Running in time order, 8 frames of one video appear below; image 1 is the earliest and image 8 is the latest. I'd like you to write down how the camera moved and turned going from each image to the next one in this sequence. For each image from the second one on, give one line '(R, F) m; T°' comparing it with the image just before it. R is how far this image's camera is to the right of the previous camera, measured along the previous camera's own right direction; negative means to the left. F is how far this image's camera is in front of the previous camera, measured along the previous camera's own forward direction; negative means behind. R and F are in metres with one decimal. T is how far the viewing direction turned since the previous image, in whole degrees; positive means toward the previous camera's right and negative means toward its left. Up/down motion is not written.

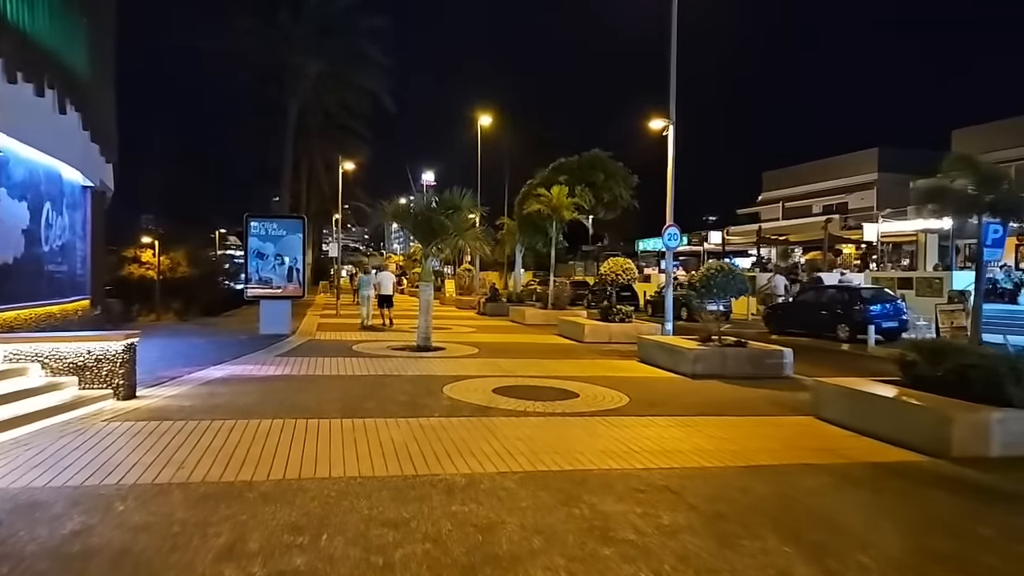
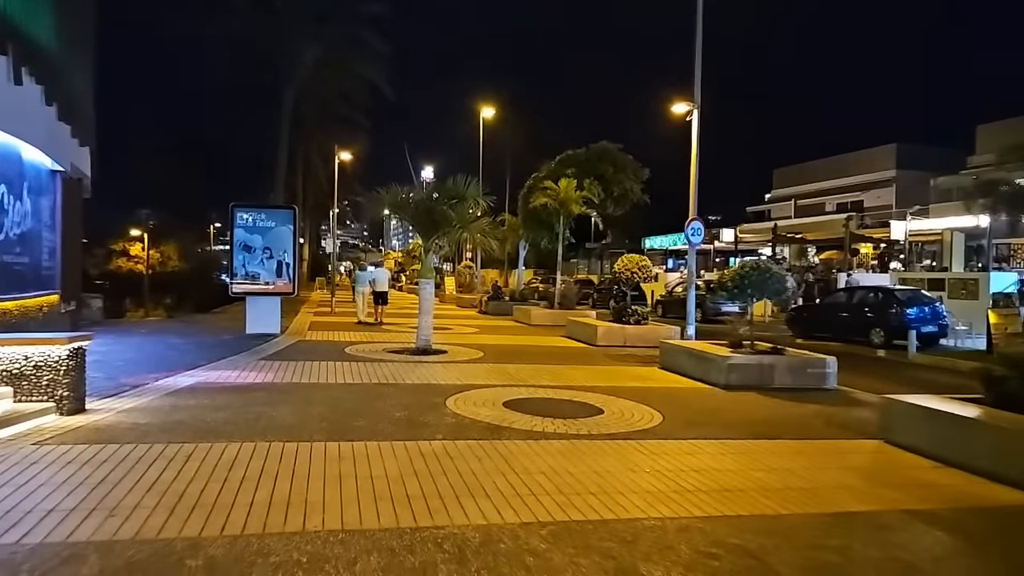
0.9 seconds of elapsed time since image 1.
(-0.2, +1.5) m; 0°
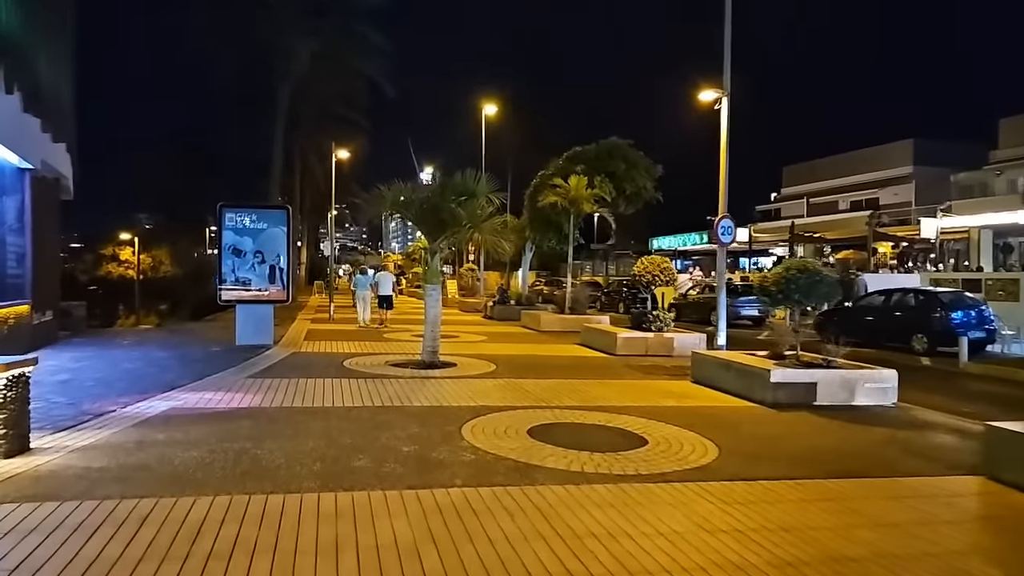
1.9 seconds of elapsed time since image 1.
(-0.3, +1.4) m; 0°
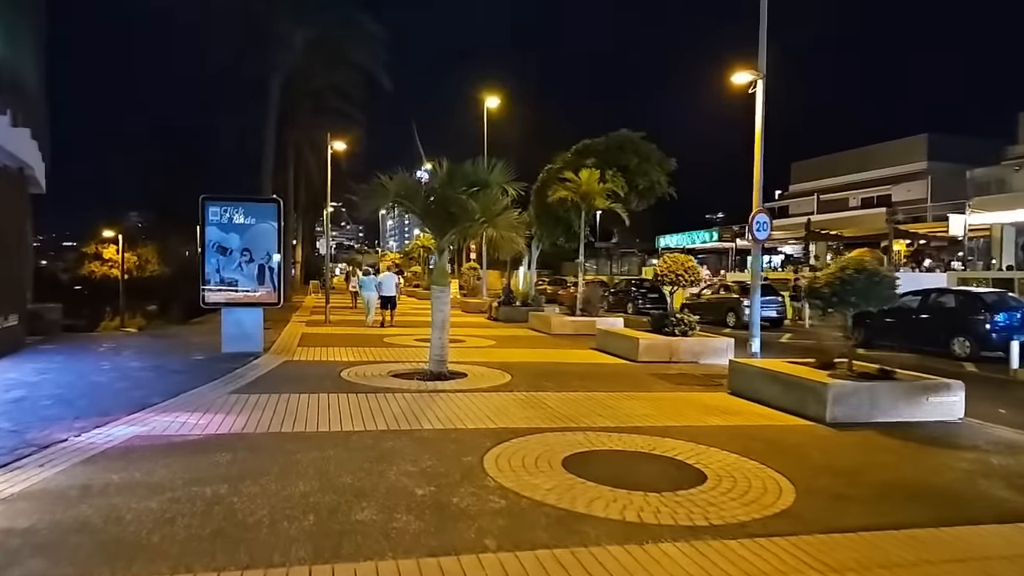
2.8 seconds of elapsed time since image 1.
(-0.4, +1.4) m; 0°
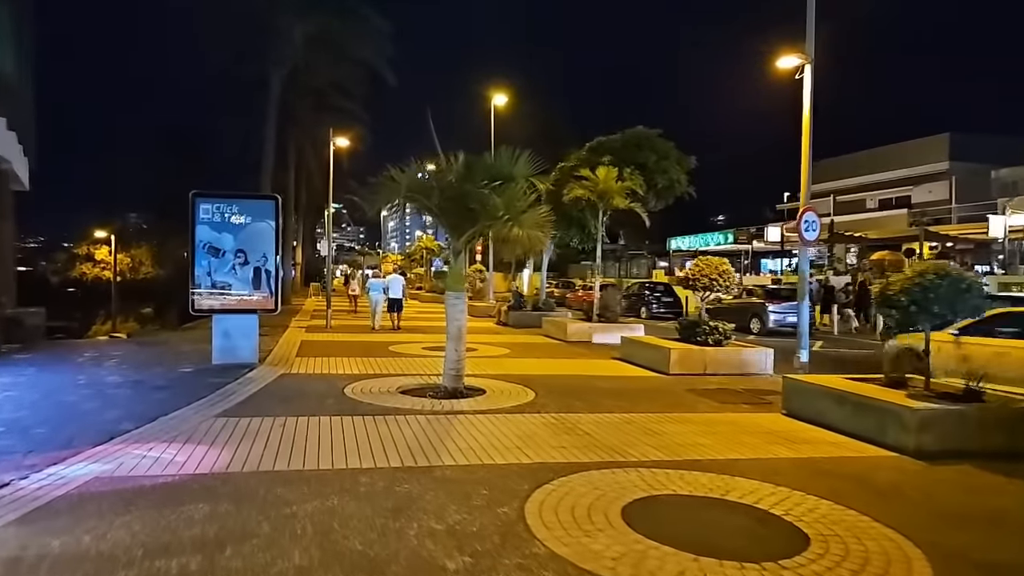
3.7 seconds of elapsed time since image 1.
(-0.4, +1.4) m; 0°
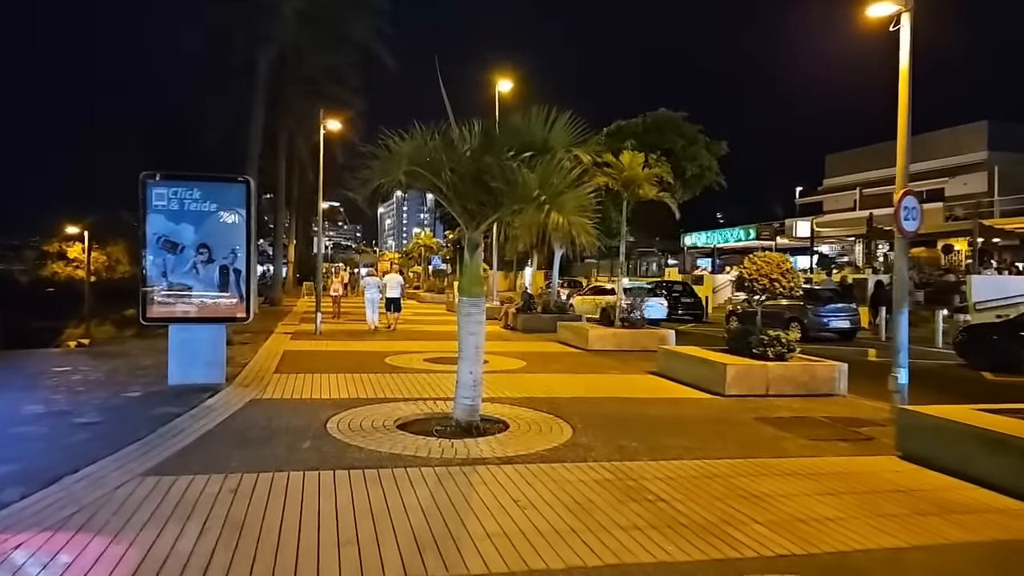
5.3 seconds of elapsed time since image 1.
(-0.5, +2.5) m; 0°
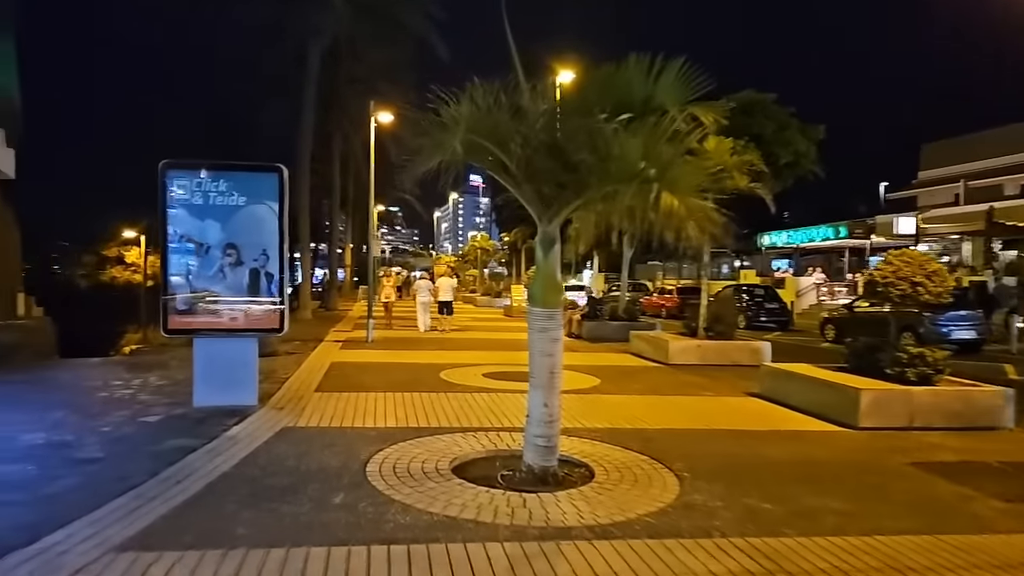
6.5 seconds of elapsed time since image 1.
(-0.3, +1.9) m; -5°
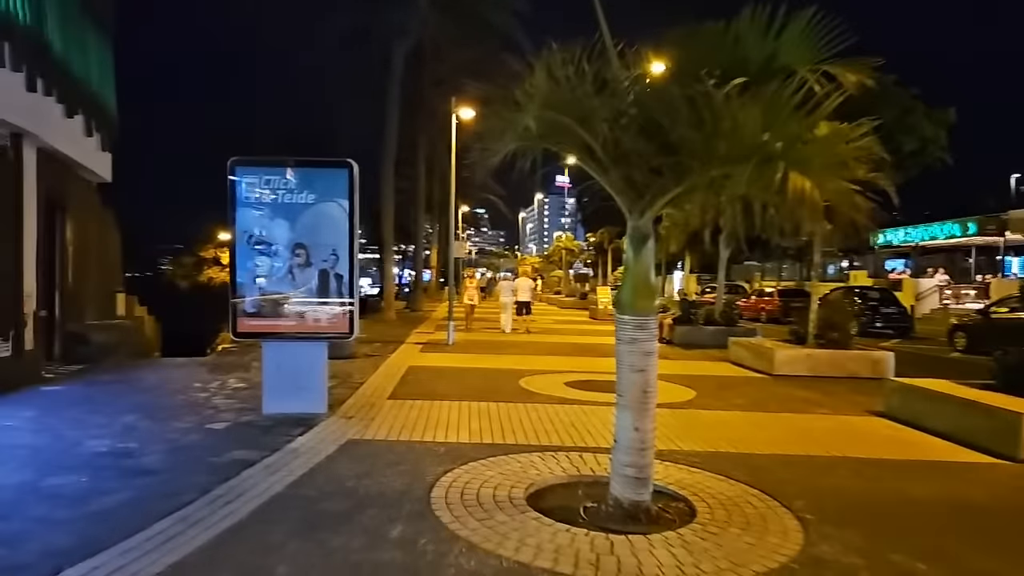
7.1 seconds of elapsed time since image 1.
(0.0, +0.9) m; -8°
